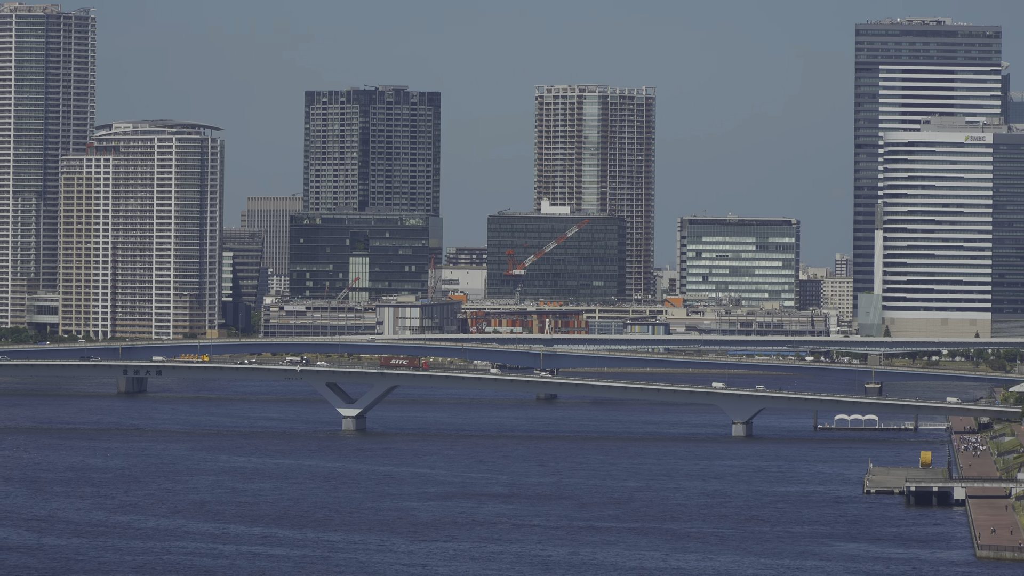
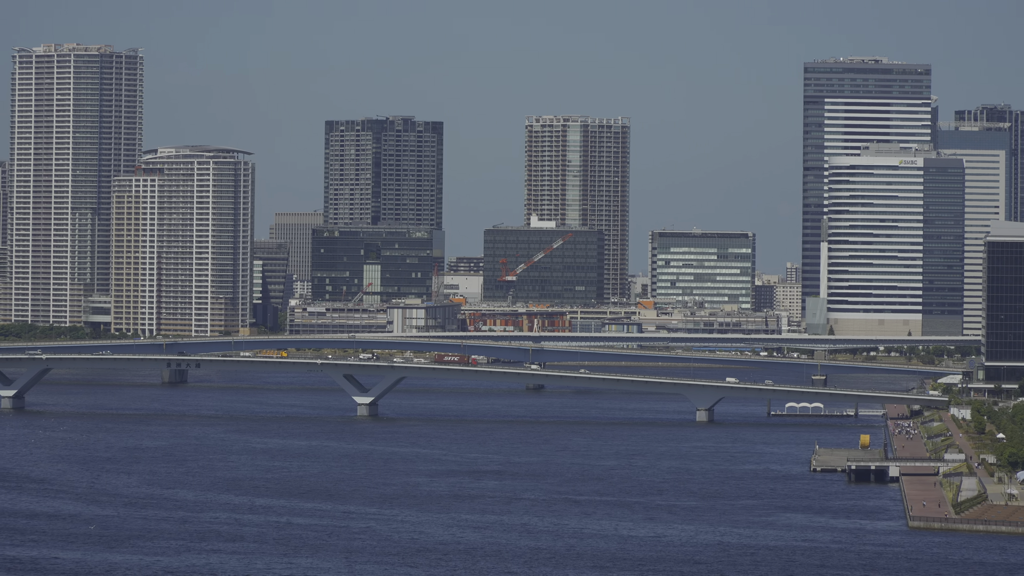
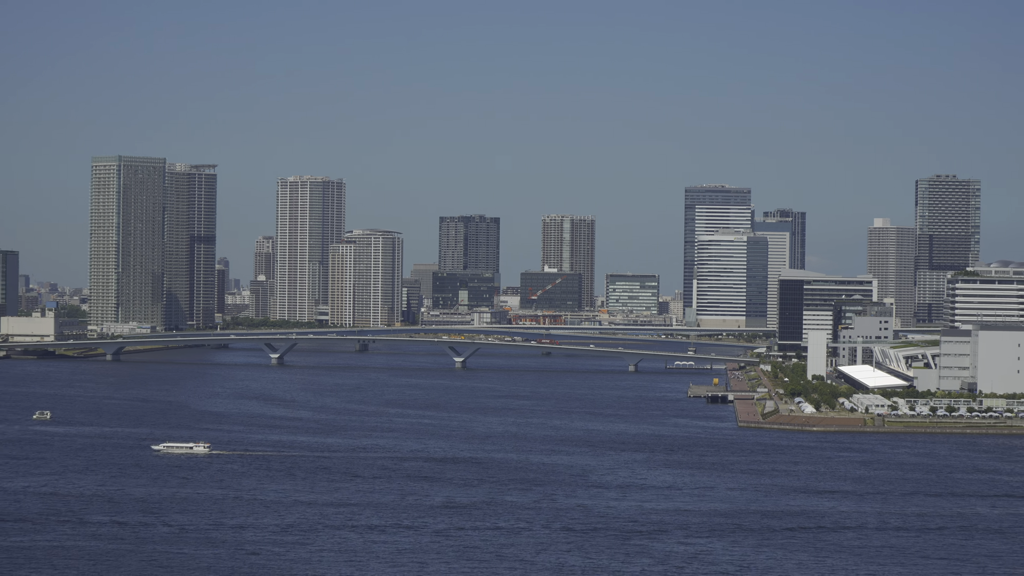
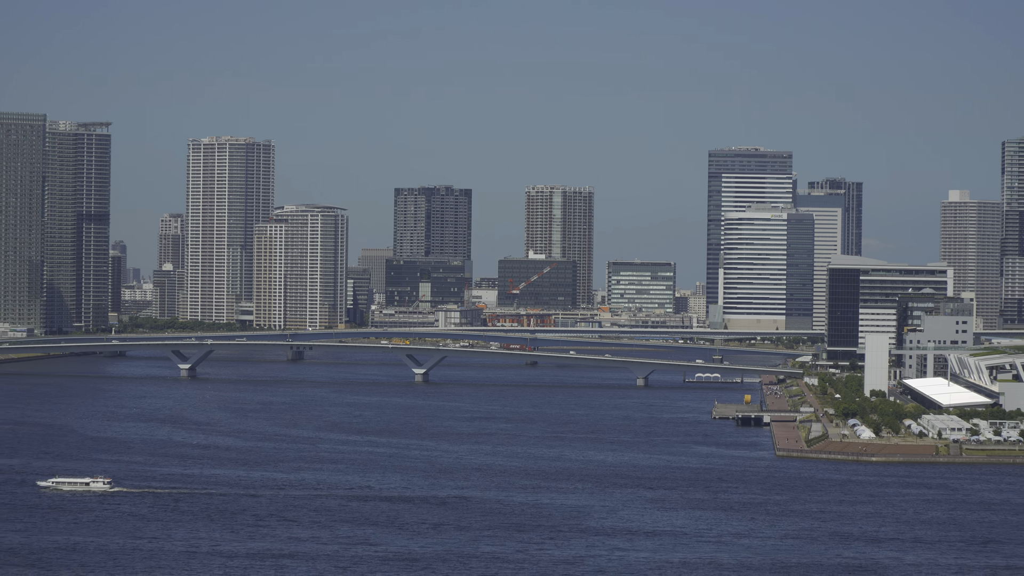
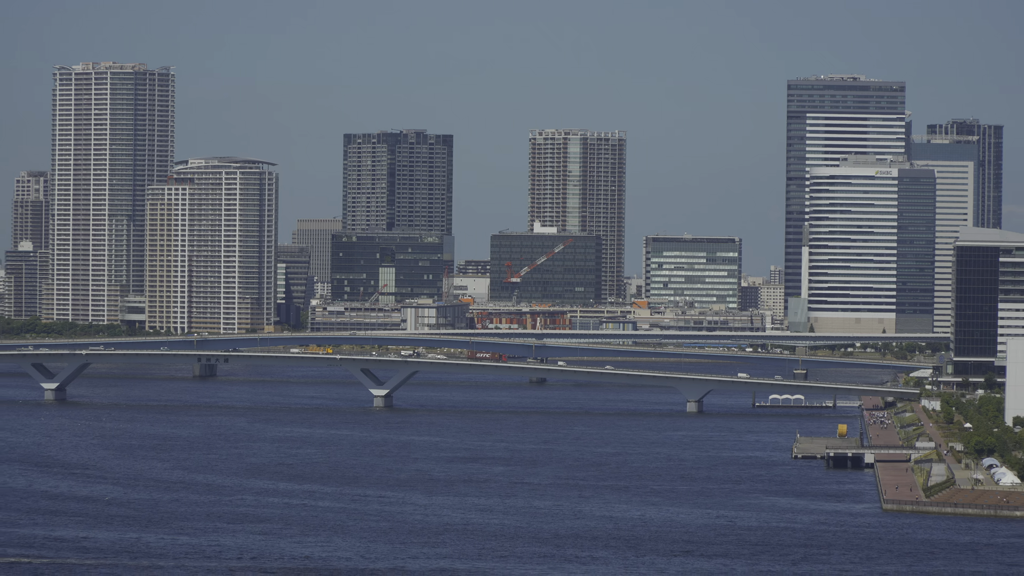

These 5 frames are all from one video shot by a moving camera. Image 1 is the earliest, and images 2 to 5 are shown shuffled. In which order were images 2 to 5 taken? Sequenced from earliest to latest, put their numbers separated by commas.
2, 5, 4, 3
